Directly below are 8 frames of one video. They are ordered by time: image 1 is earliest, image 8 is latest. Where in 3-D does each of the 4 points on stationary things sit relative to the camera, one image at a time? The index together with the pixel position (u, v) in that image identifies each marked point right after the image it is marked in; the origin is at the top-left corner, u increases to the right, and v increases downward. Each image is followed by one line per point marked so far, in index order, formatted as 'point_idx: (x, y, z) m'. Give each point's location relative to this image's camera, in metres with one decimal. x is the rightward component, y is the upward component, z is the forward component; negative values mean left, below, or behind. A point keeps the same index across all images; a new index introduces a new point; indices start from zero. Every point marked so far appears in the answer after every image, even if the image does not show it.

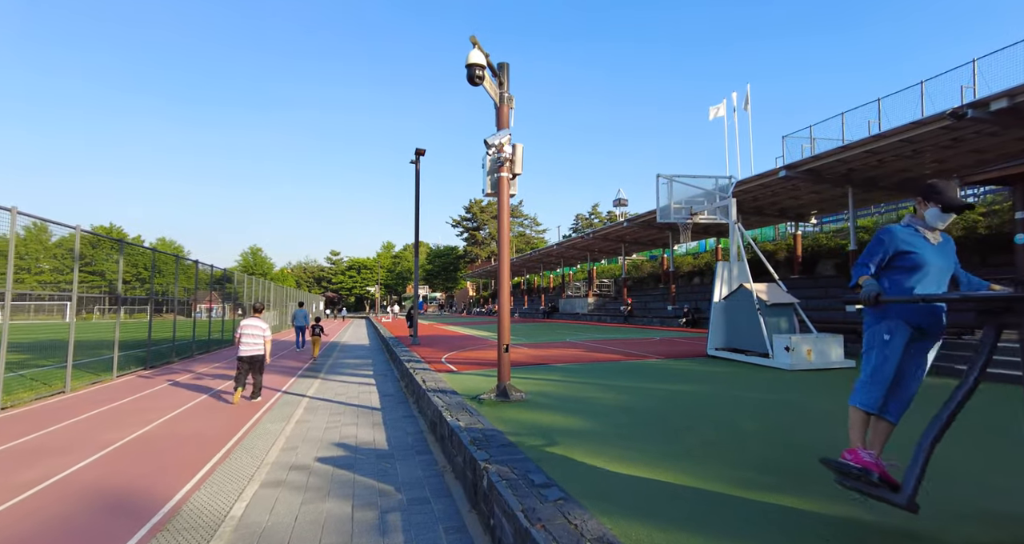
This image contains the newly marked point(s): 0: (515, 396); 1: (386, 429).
0: (+0.1, -1.6, +7.1) m
1: (-1.7, -2.1, +7.6) m
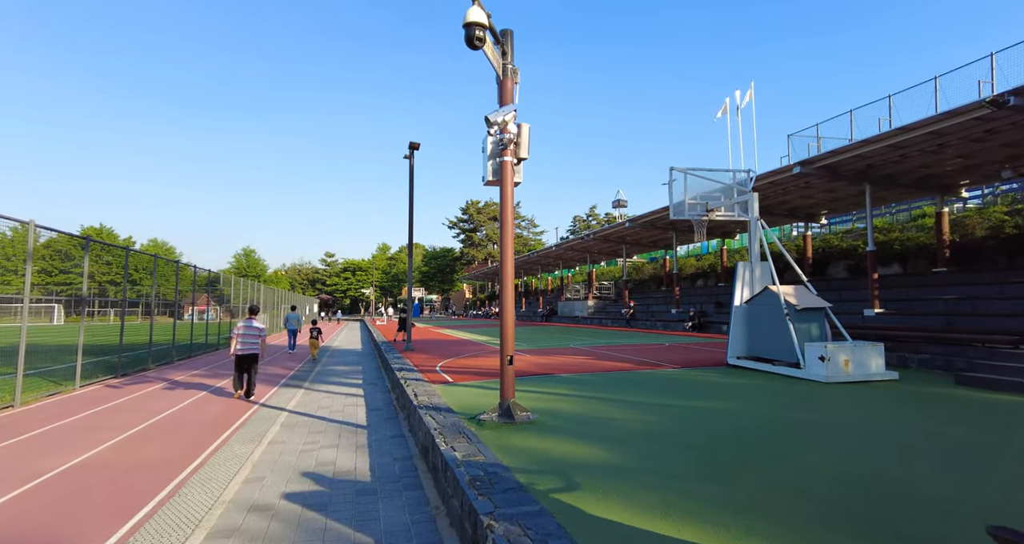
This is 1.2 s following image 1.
0: (+0.1, -1.6, +6.1) m
1: (-1.6, -2.1, +6.6) m
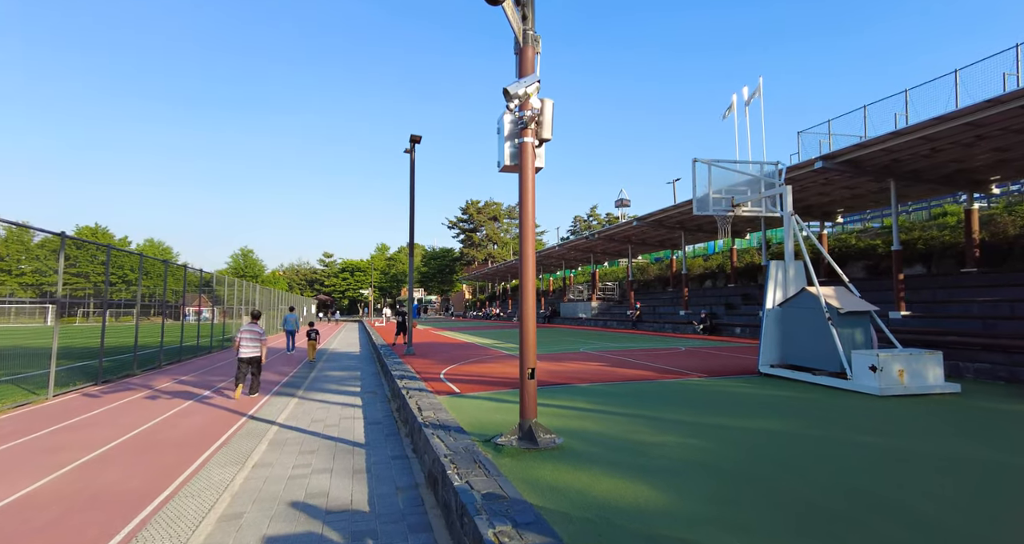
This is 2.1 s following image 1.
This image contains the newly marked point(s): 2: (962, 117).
0: (+0.3, -1.6, +5.2) m
1: (-1.4, -2.1, +5.7) m
2: (+9.6, +3.3, +12.1) m
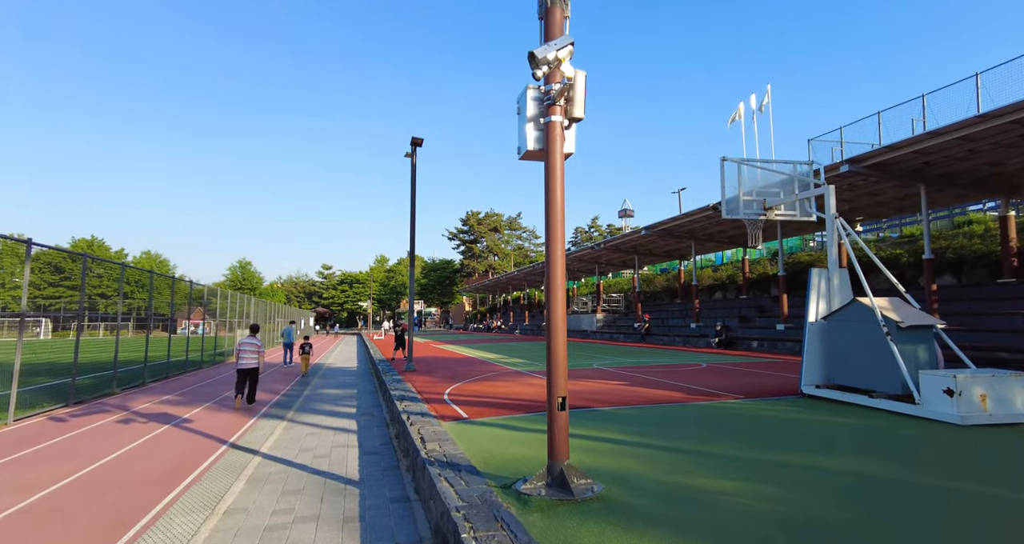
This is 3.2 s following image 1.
0: (+0.5, -1.6, +4.2) m
1: (-1.2, -2.2, +4.7) m
2: (+9.8, +3.1, +11.2) m
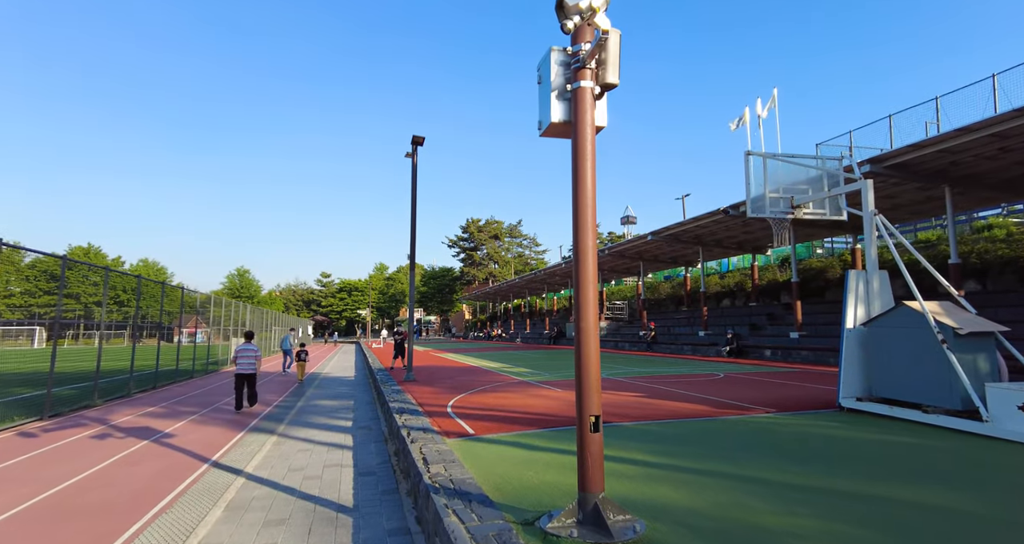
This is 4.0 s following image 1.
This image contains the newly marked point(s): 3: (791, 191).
0: (+0.7, -1.6, +3.5) m
1: (-1.1, -2.1, +3.9) m
2: (+9.9, +3.0, +10.5) m
3: (+4.8, +1.4, +9.7) m
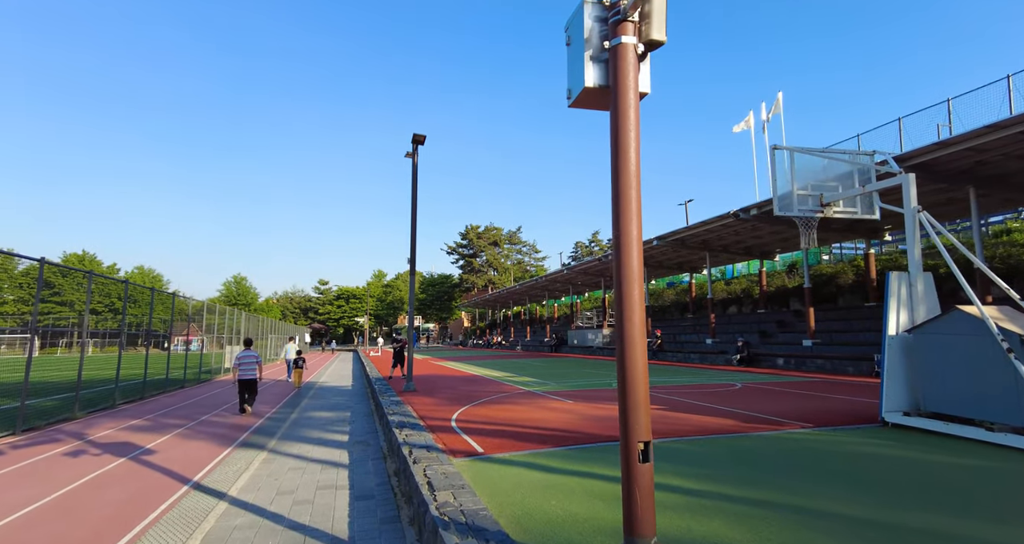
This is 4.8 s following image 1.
0: (+0.8, -1.5, +2.8) m
1: (-0.9, -2.1, +3.2) m
2: (+10.1, +3.0, +9.9) m
3: (+4.9, +1.3, +9.1) m
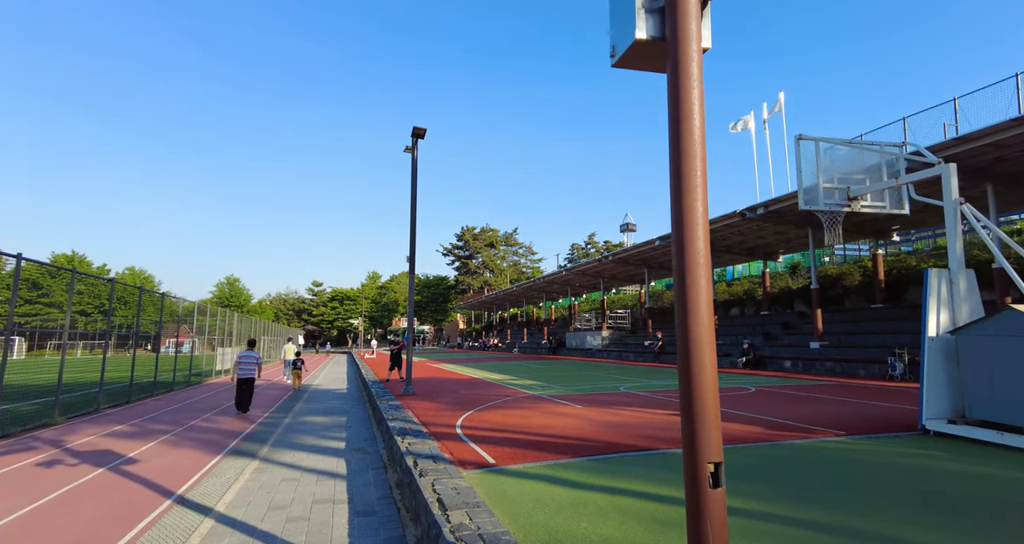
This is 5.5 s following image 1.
0: (+1.0, -1.5, +2.2) m
1: (-0.7, -2.0, +2.7) m
2: (+10.2, +3.0, +9.5) m
3: (+5.0, +1.4, +8.6) m
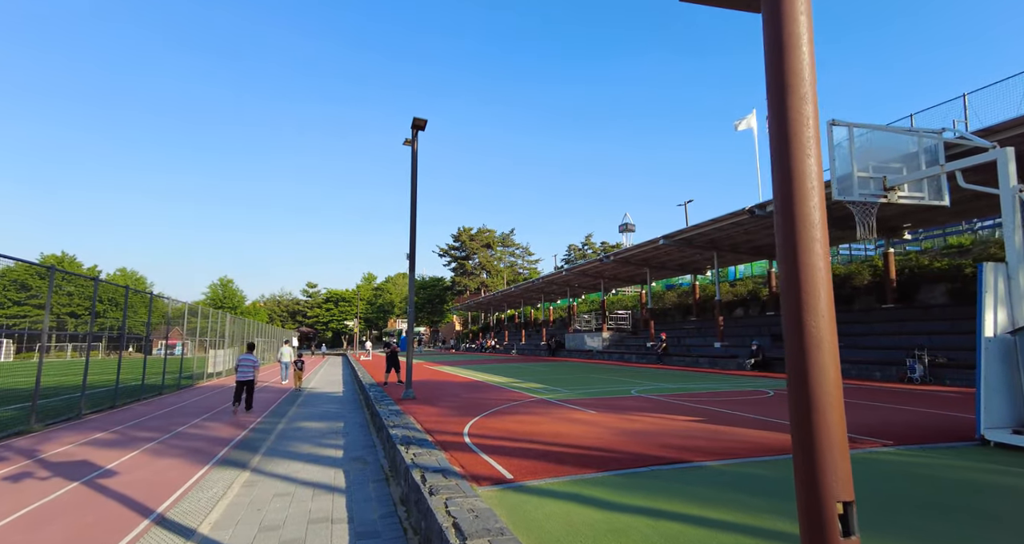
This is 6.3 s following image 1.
0: (+1.2, -1.4, +1.6) m
1: (-0.5, -2.0, +2.0) m
2: (+10.3, +3.1, +9.0) m
3: (+5.2, +1.4, +8.0) m
